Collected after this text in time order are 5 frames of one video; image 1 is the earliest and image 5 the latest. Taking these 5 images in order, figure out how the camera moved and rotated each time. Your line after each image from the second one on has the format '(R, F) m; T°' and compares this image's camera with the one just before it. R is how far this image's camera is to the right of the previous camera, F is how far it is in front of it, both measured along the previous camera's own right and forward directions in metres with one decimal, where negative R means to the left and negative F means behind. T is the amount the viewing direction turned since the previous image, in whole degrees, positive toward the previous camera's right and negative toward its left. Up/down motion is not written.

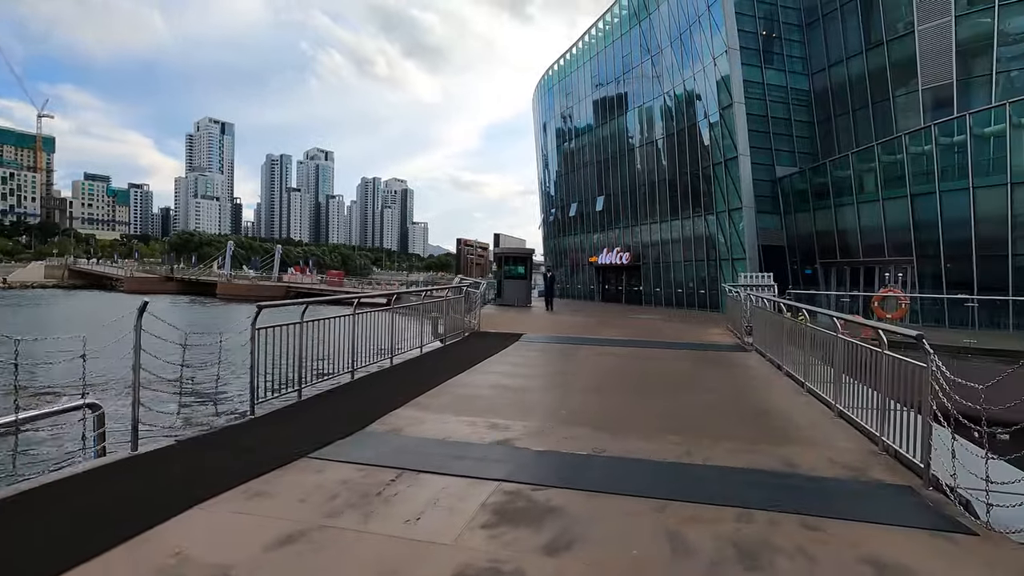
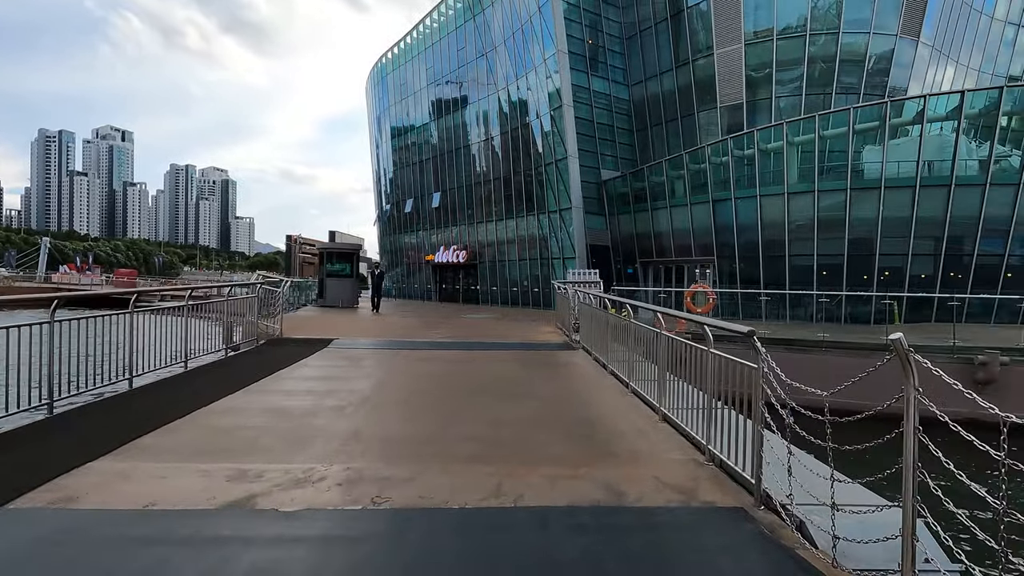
(+0.7, +1.3) m; +17°
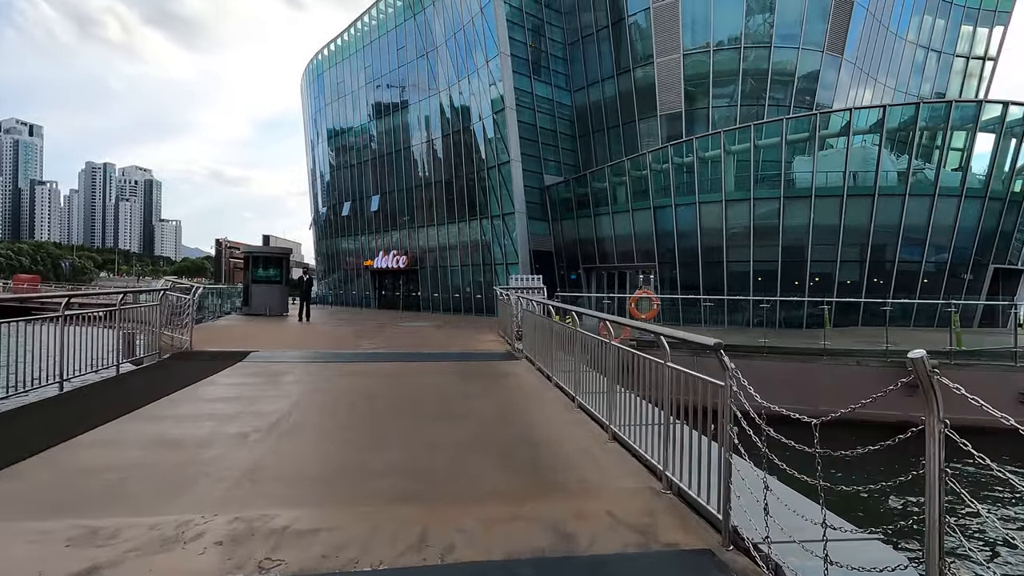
(+0.1, +0.7) m; +6°
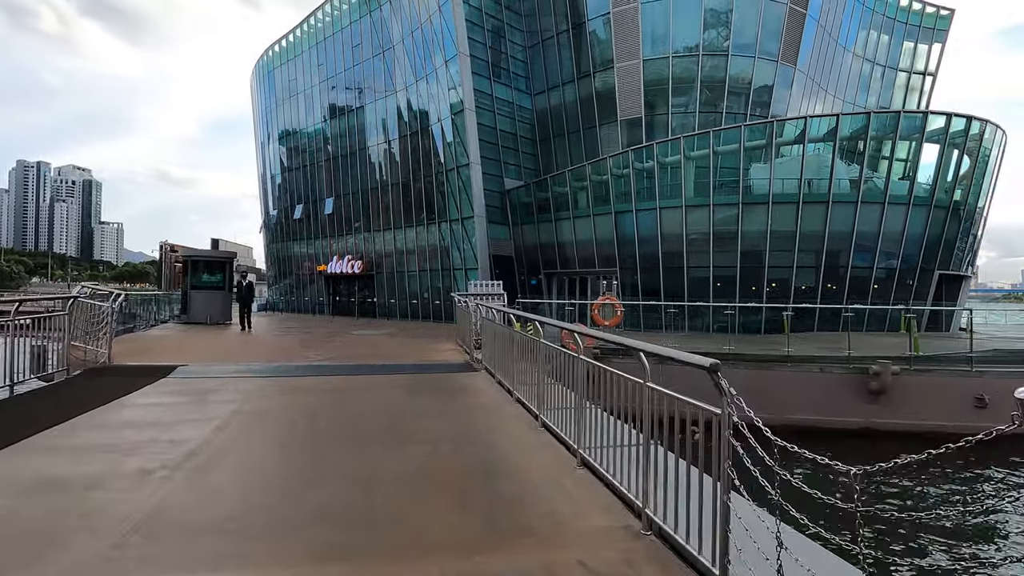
(0.0, +0.6) m; +4°
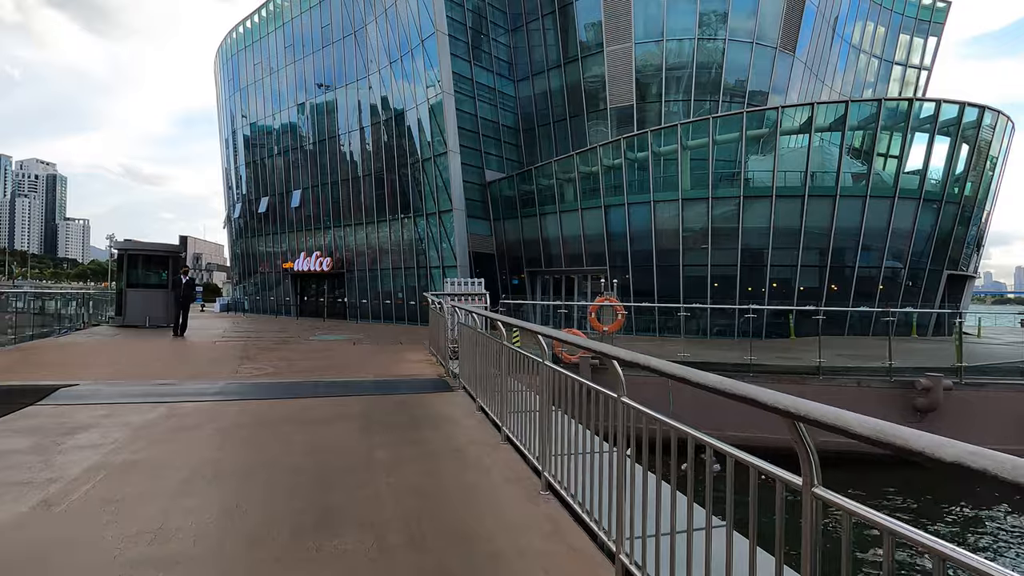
(-0.1, +2.0) m; +2°
